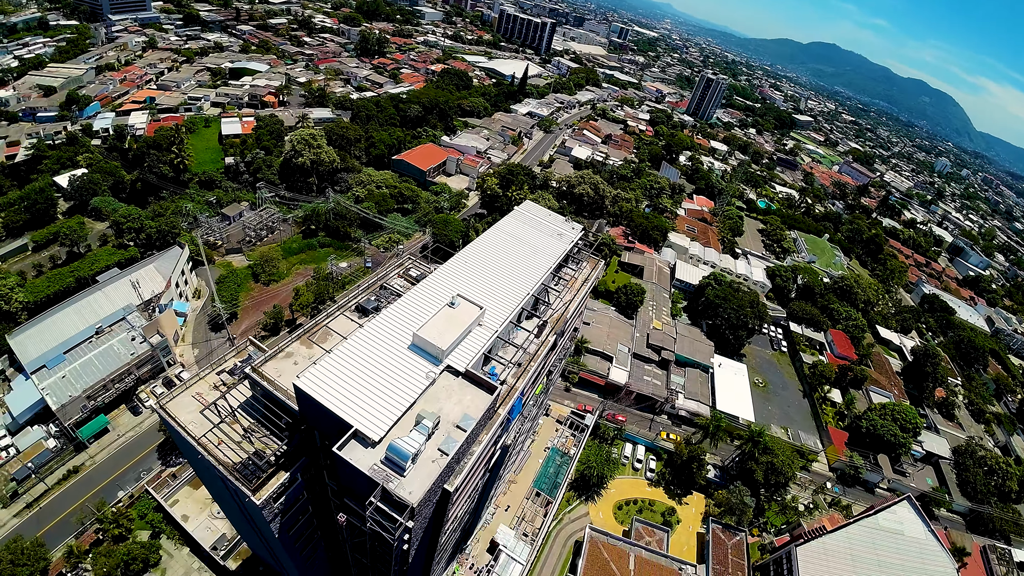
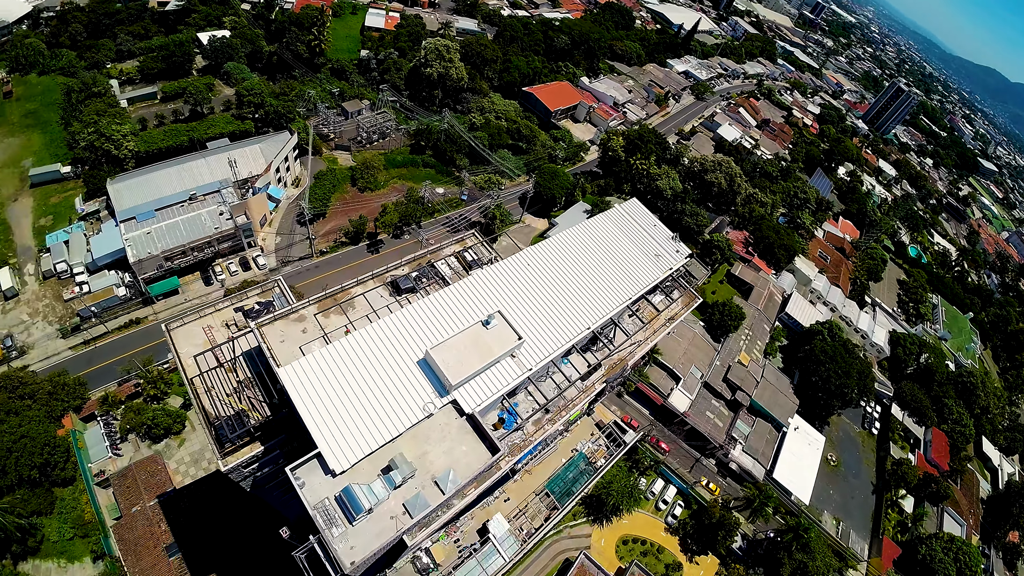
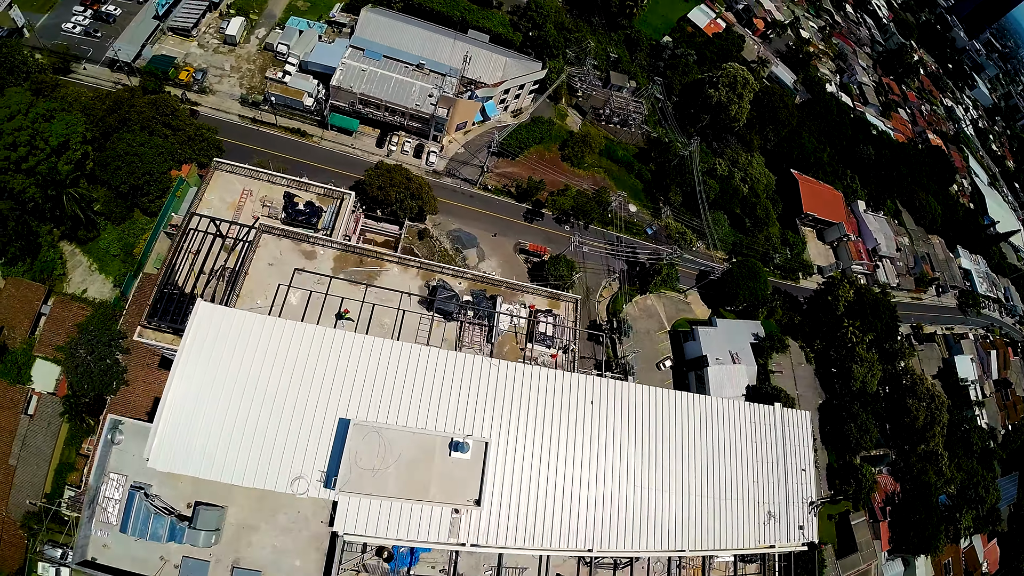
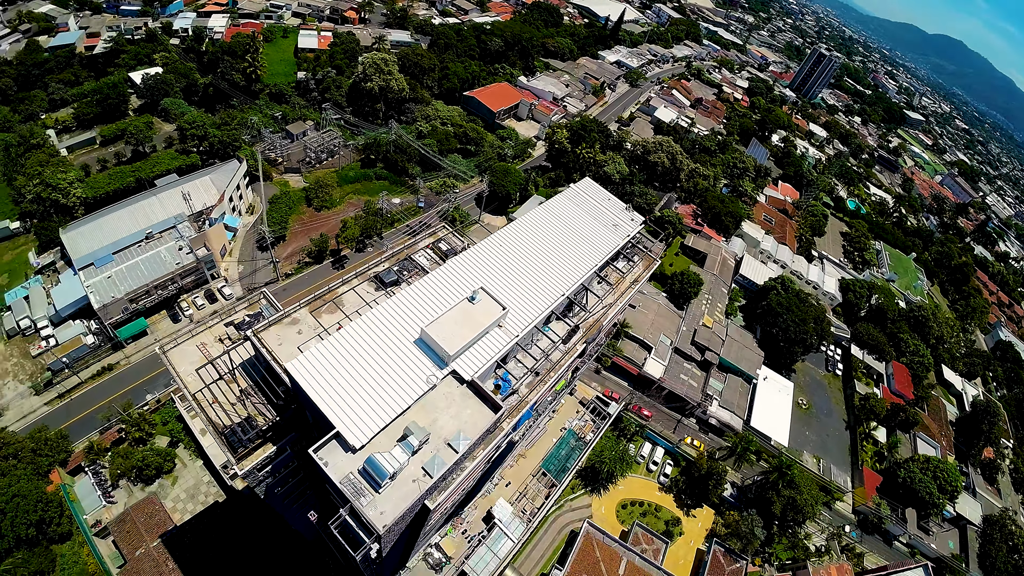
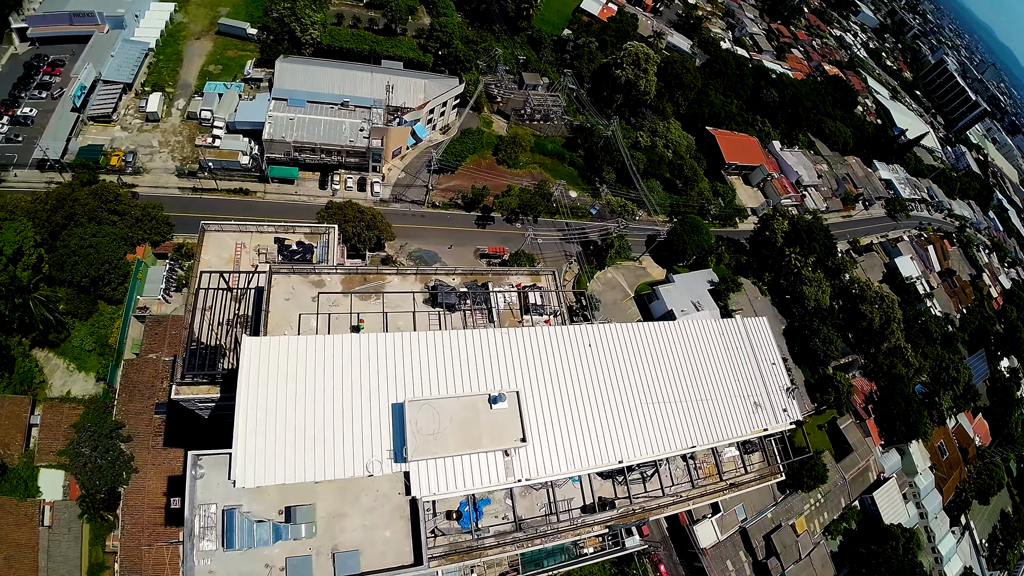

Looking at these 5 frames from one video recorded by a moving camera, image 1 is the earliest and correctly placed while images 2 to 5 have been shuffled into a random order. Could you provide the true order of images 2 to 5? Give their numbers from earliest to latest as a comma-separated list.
4, 2, 5, 3
